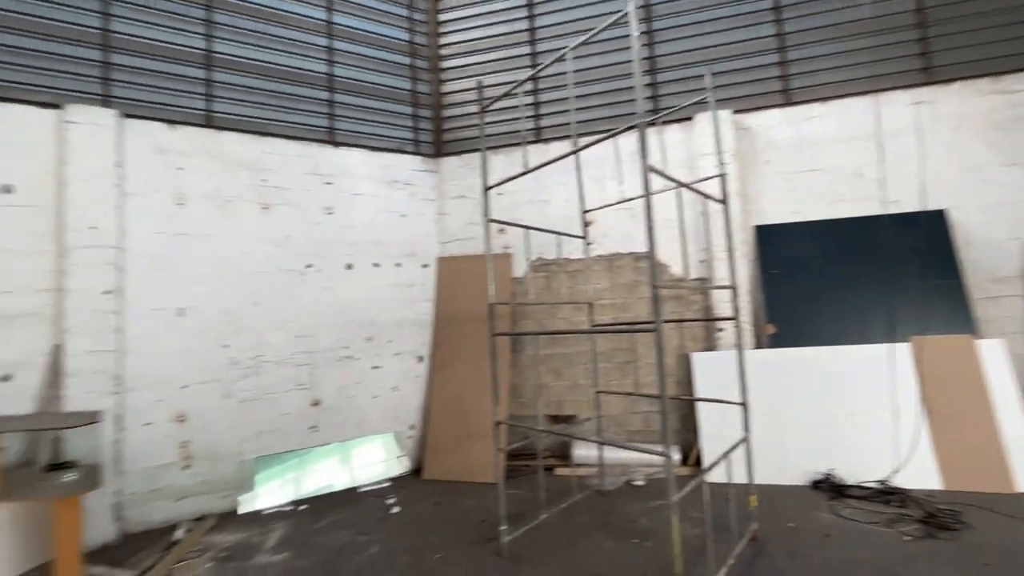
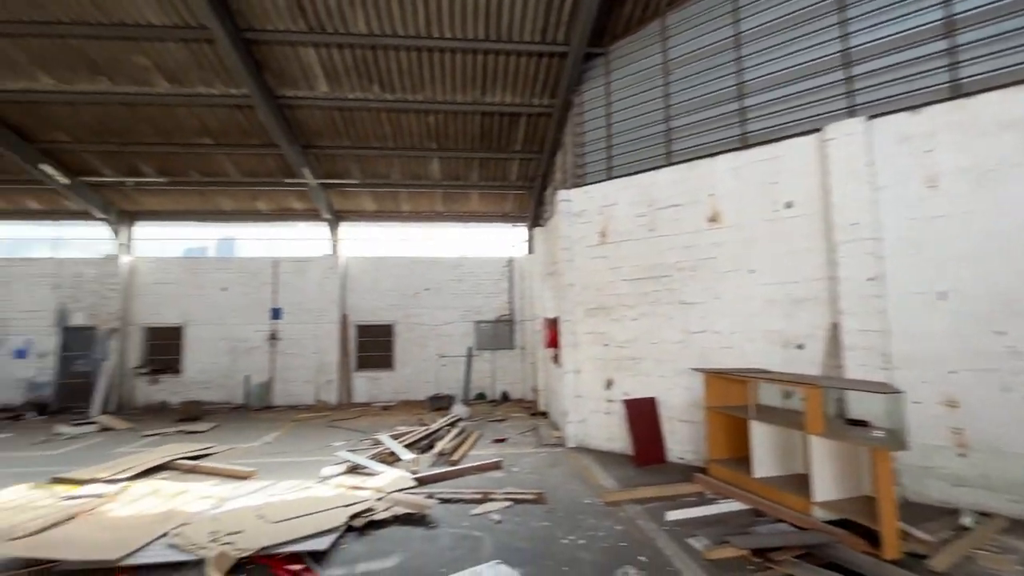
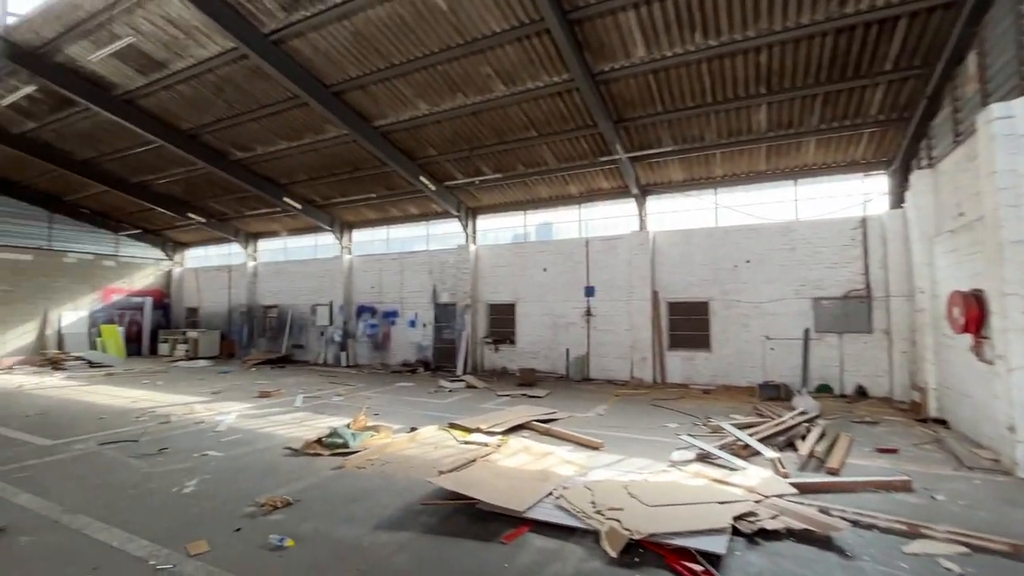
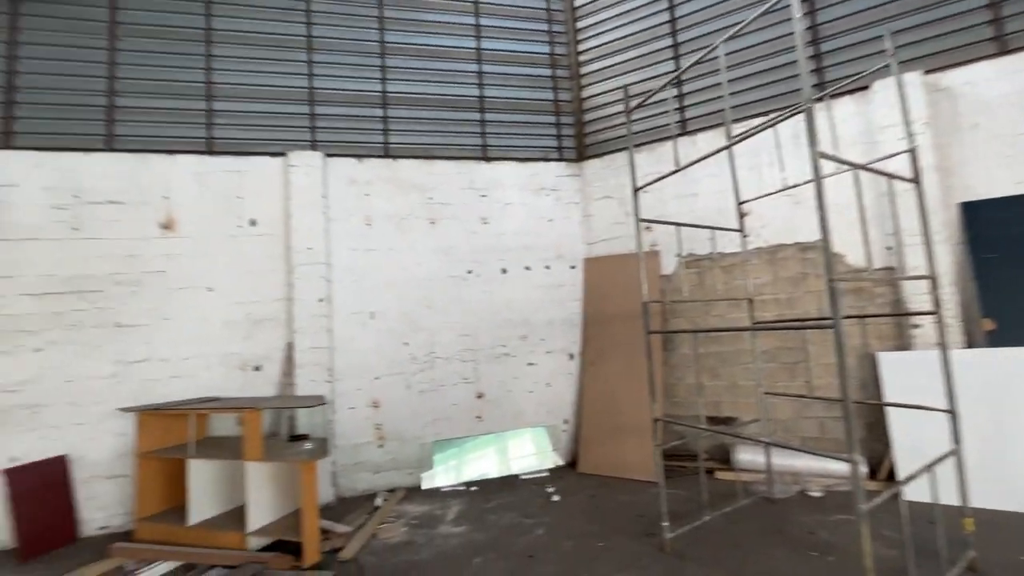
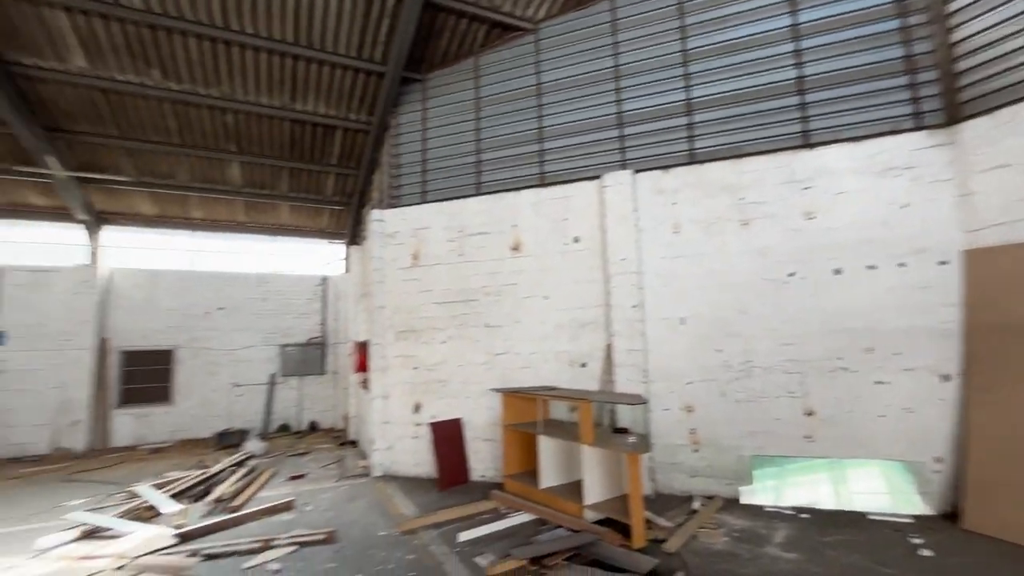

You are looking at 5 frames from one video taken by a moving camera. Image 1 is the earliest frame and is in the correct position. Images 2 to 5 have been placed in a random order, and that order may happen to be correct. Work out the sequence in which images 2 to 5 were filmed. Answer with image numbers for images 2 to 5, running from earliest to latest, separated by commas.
4, 5, 2, 3
